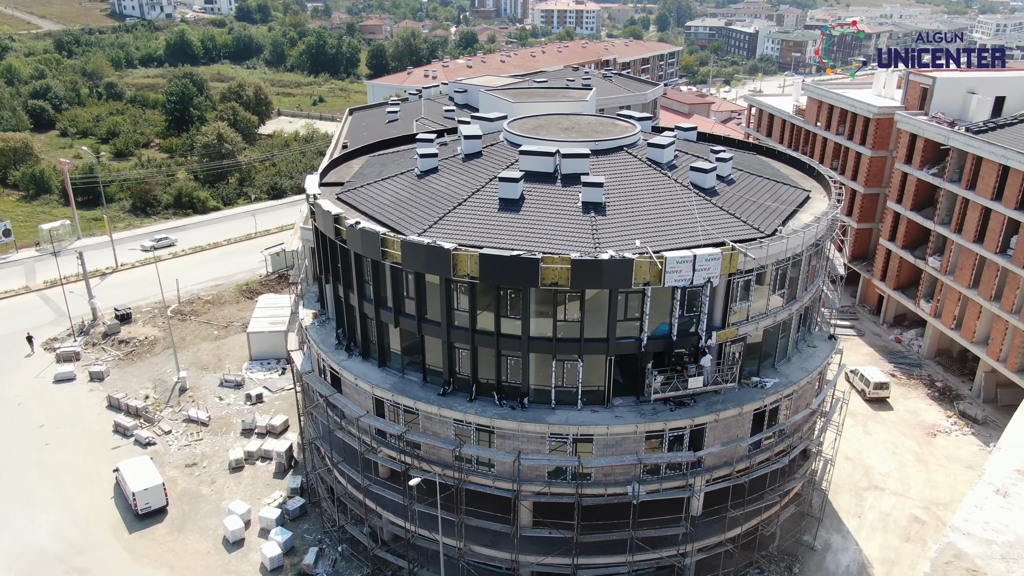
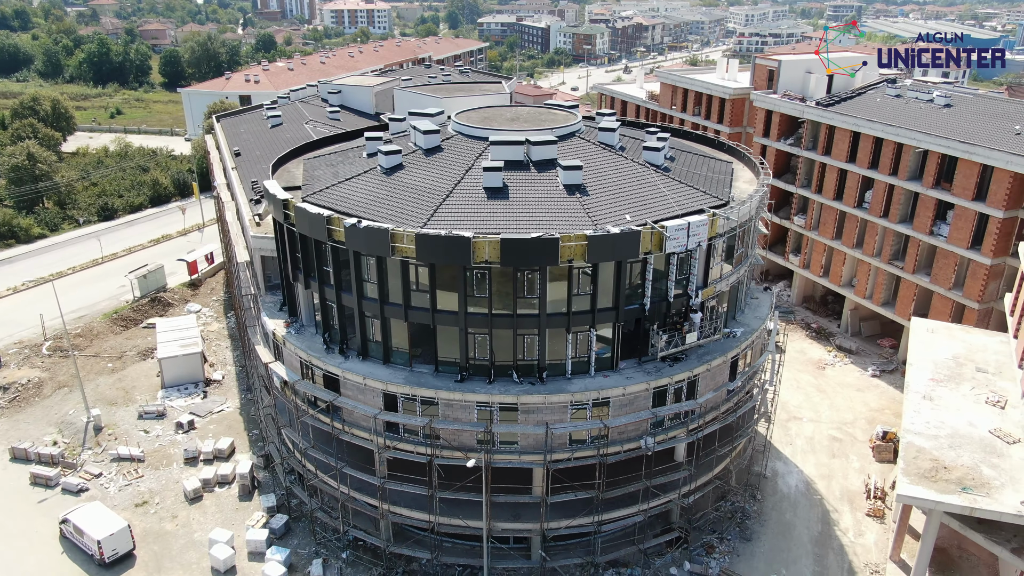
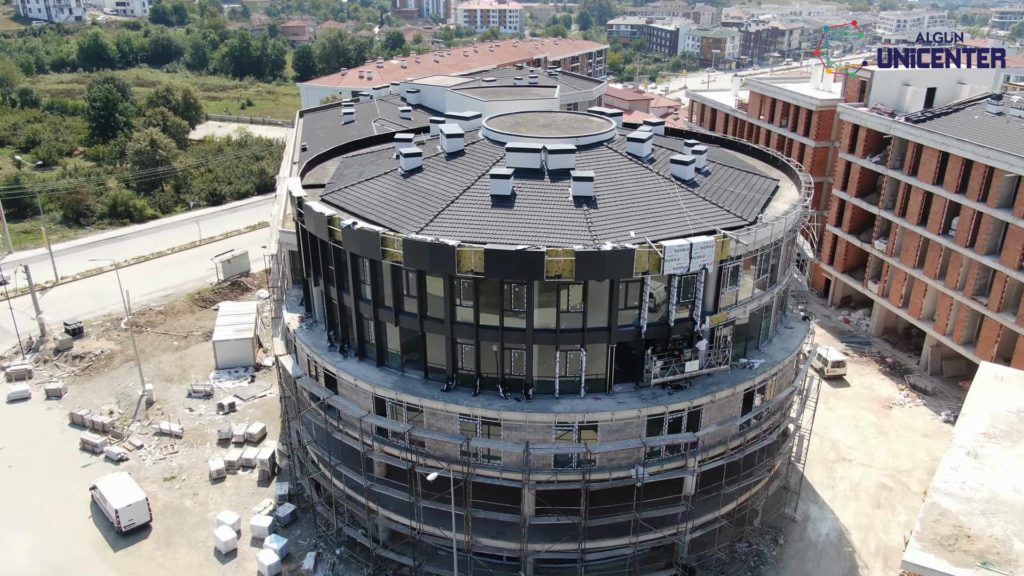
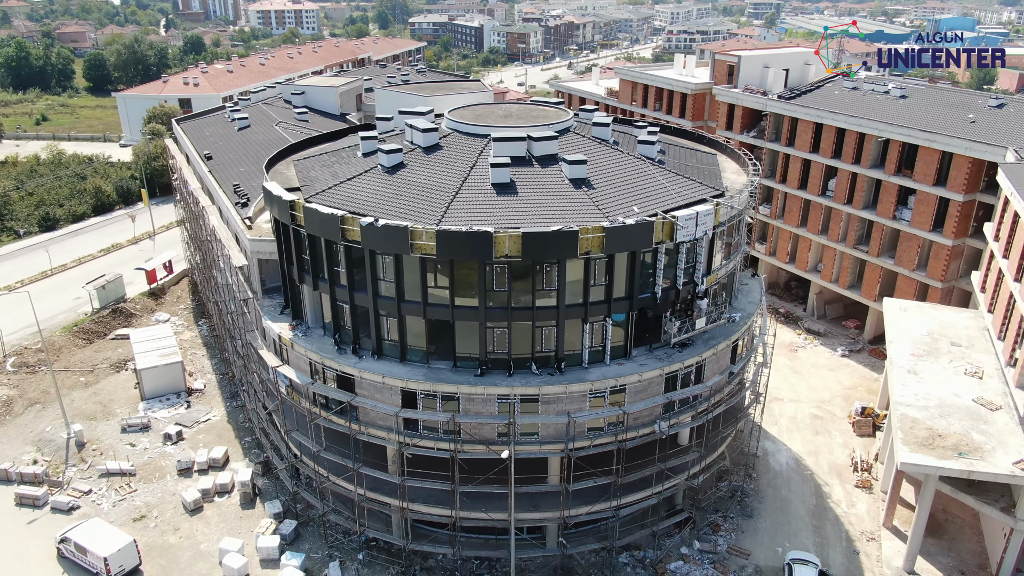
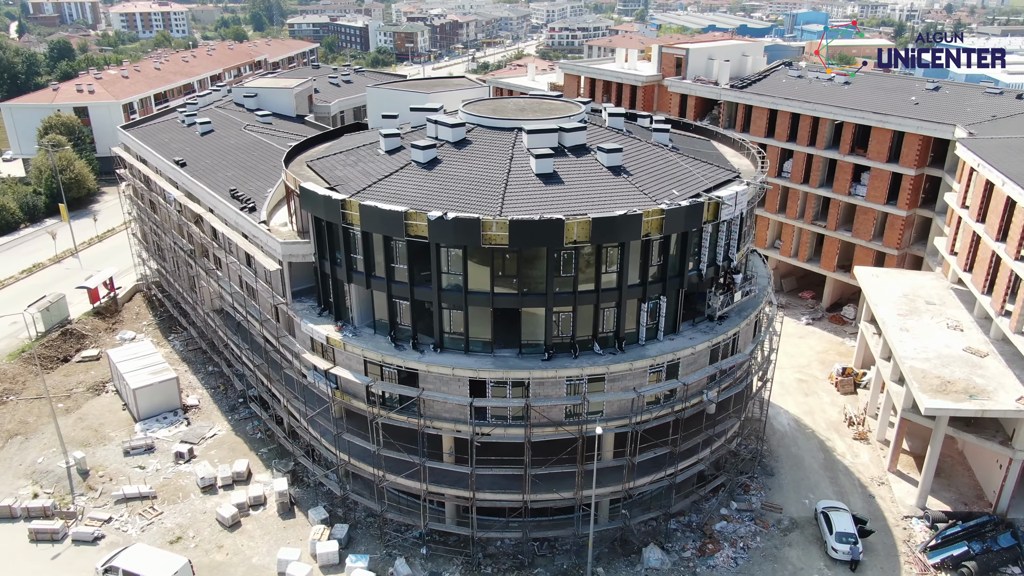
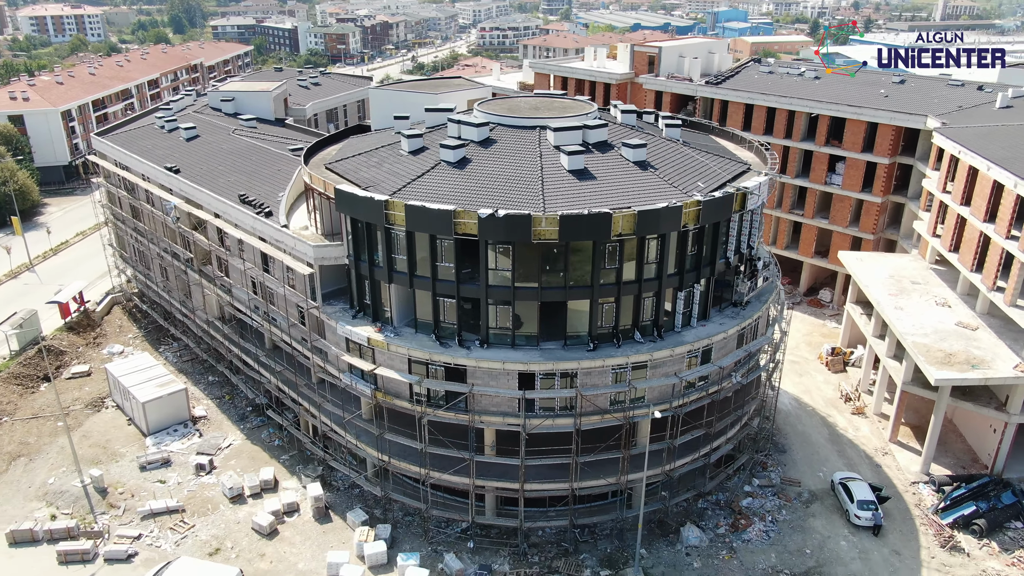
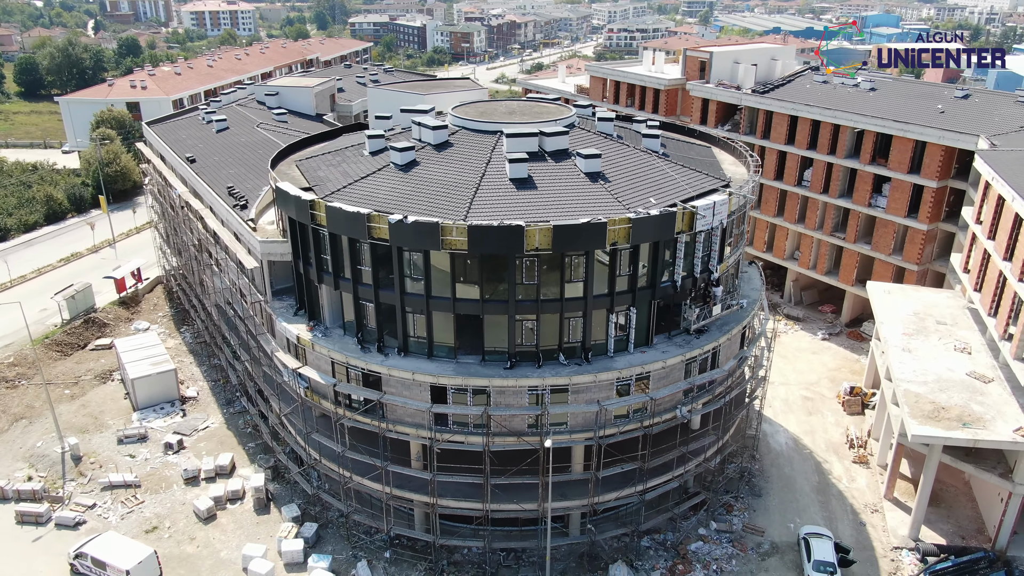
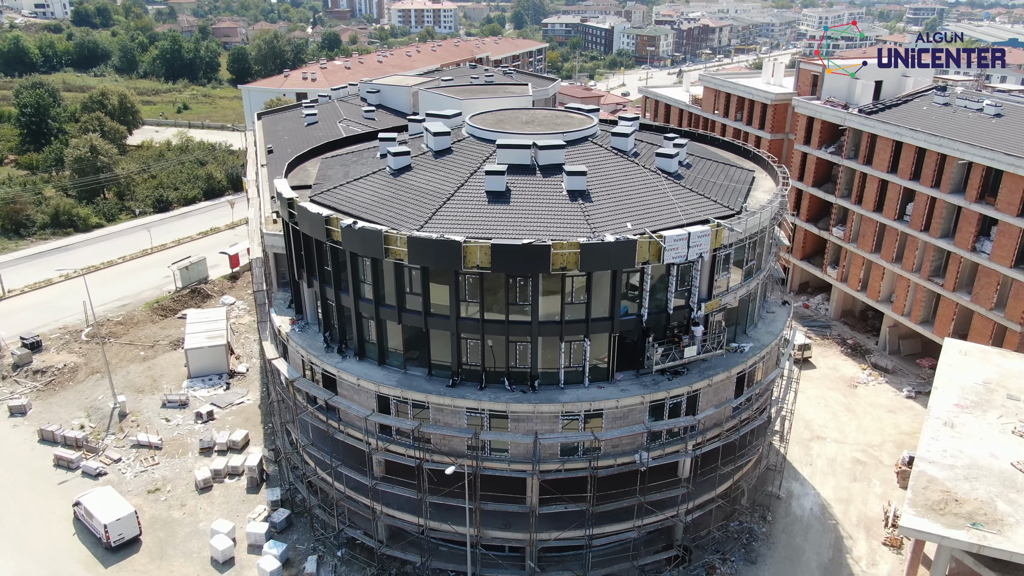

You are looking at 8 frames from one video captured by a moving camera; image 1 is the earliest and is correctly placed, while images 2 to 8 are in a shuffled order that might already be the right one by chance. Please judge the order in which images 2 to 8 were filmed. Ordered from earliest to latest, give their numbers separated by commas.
3, 8, 2, 4, 7, 5, 6
